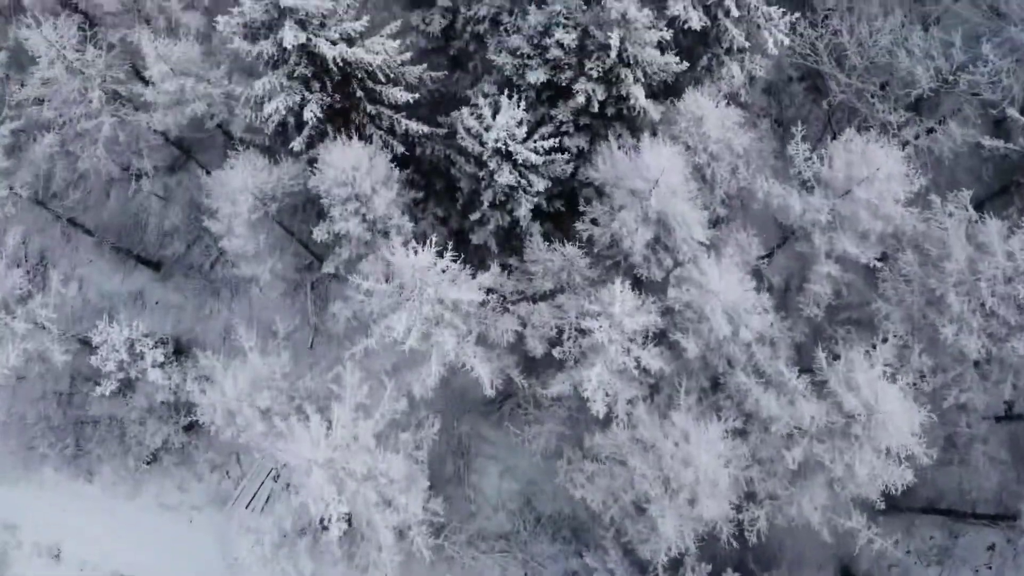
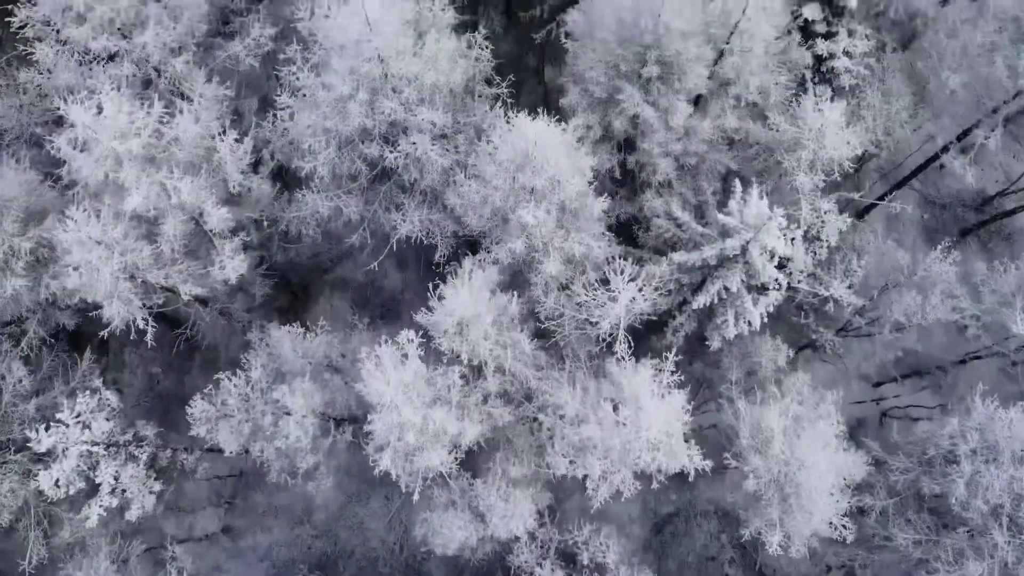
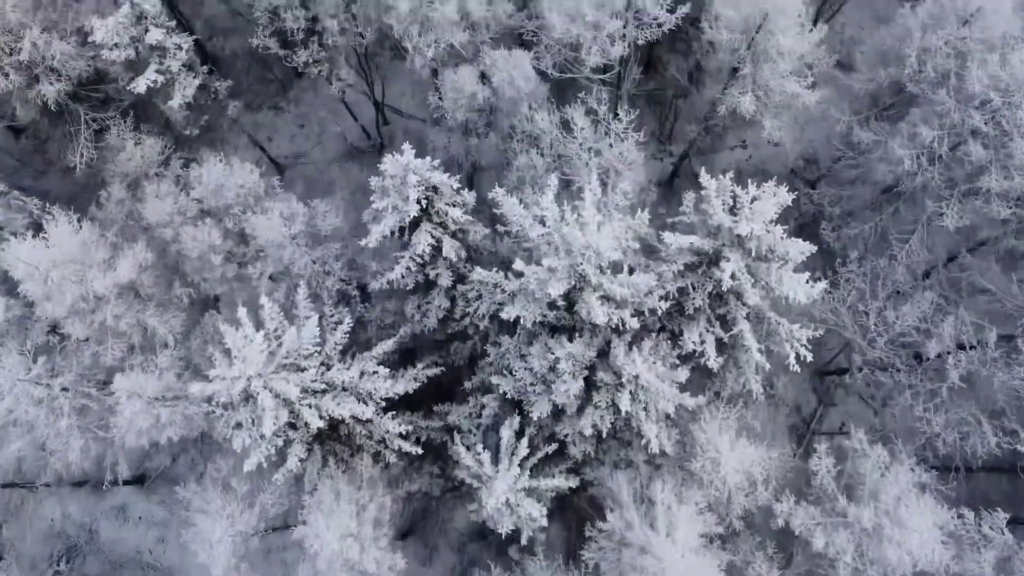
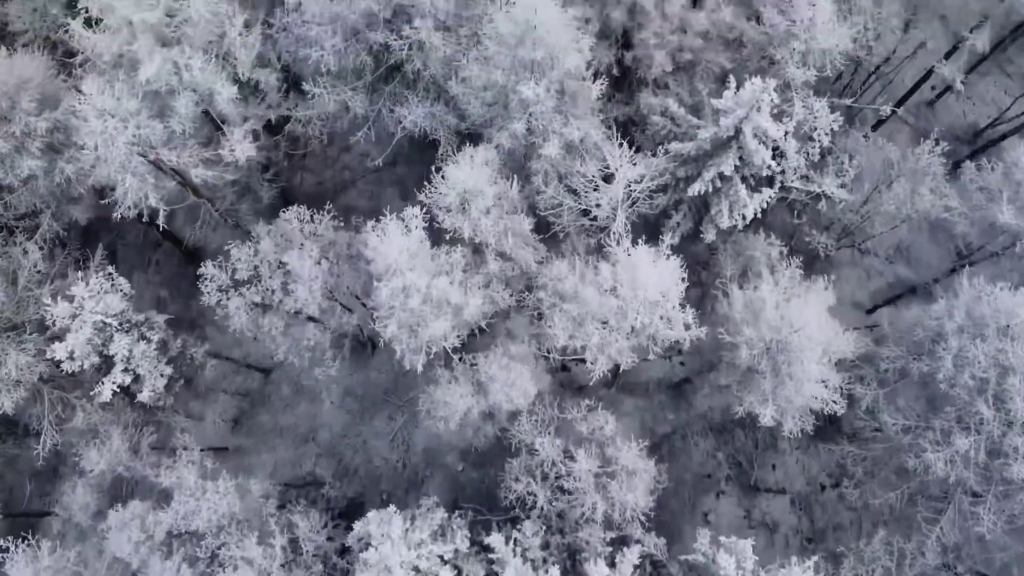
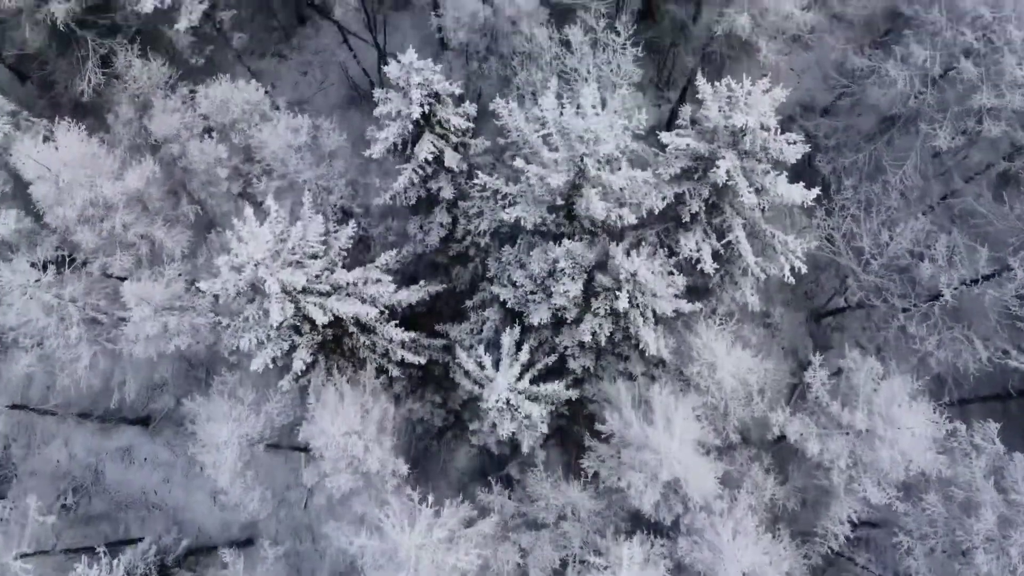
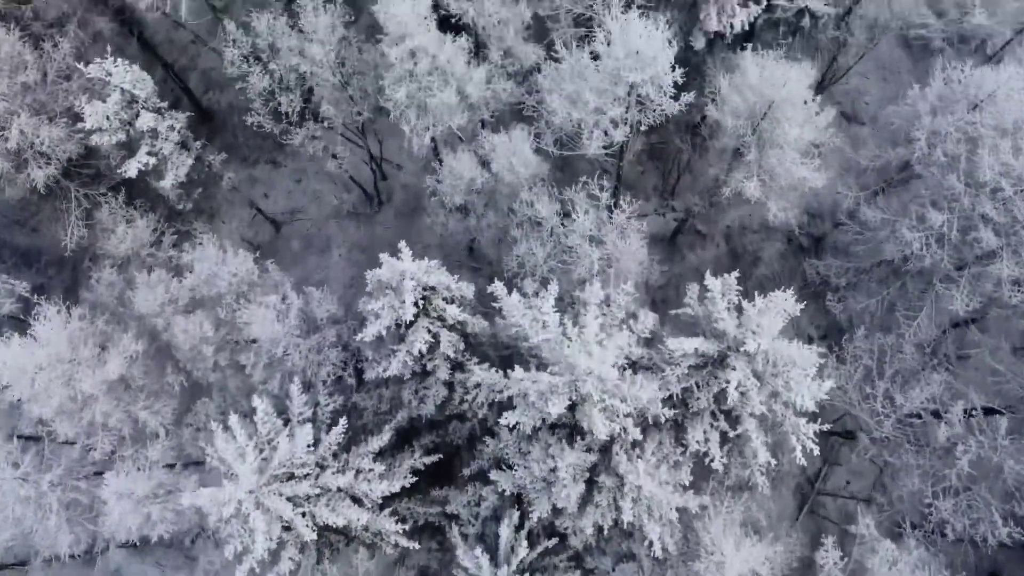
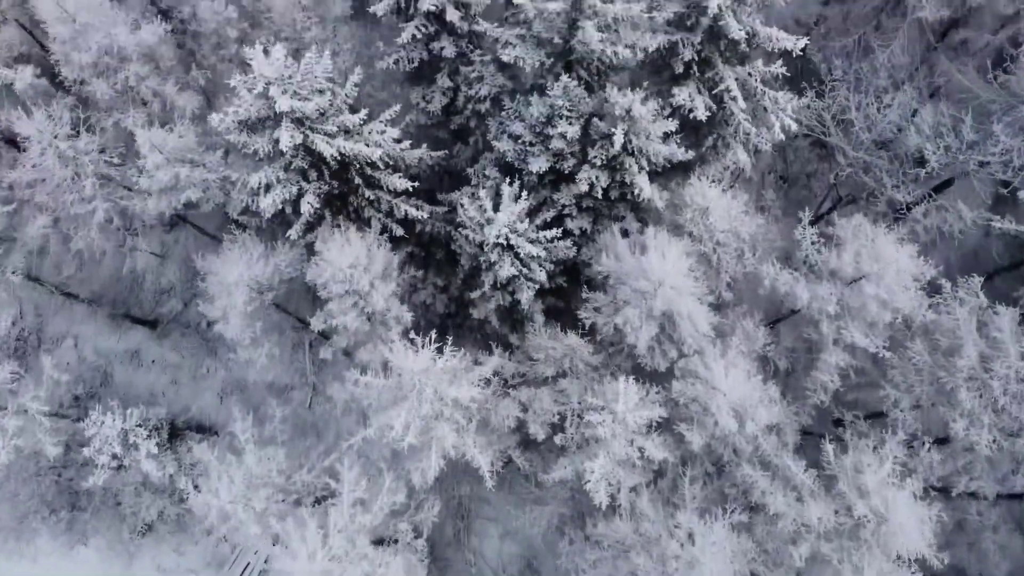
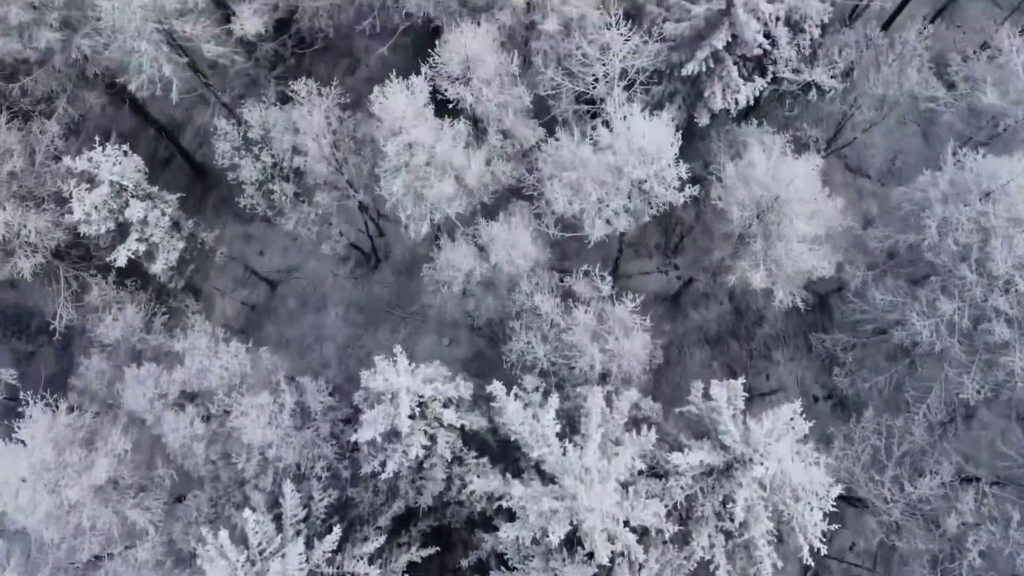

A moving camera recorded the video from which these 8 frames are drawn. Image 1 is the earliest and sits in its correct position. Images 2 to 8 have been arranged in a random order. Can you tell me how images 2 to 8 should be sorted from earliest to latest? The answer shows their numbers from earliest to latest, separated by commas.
7, 5, 3, 6, 8, 4, 2
